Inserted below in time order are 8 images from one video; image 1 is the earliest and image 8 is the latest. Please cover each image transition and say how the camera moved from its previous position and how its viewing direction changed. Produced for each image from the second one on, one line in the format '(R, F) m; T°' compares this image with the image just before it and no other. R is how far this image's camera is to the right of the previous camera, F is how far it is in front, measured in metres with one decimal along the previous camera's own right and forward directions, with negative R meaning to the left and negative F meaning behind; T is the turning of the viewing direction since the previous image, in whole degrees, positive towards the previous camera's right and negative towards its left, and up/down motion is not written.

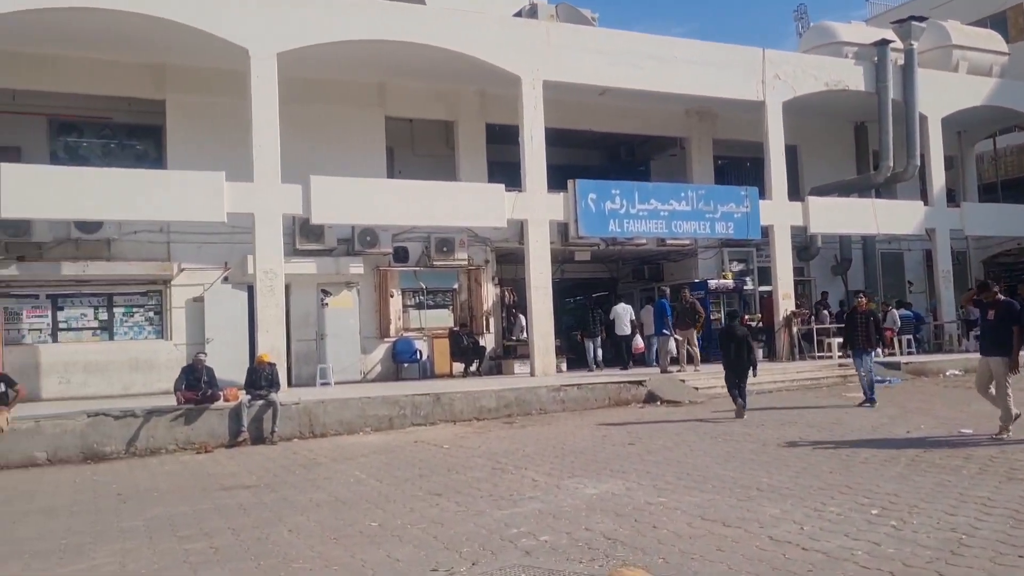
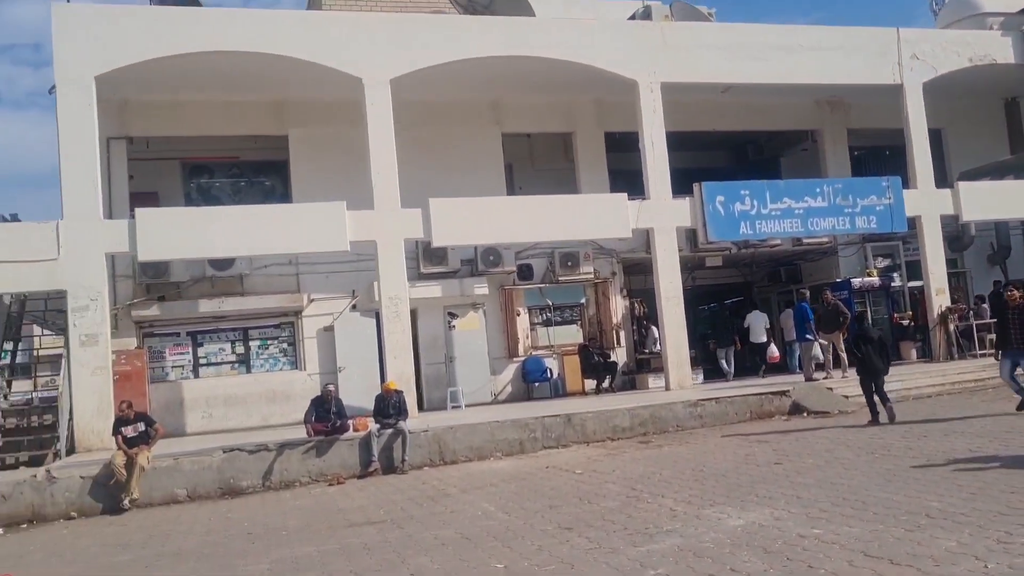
(+0.1, +0.4) m; -8°
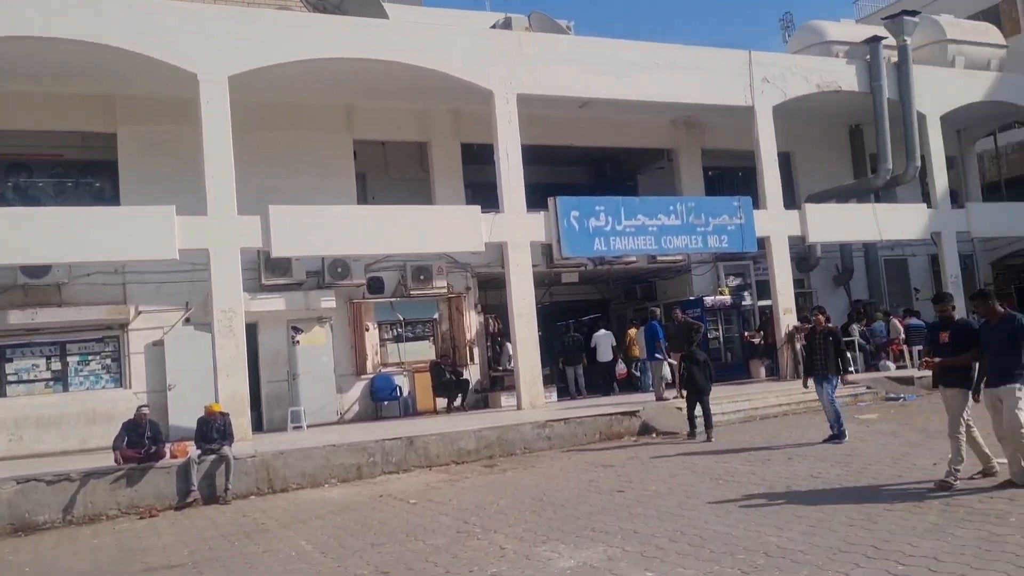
(+0.3, +0.6) m; +8°
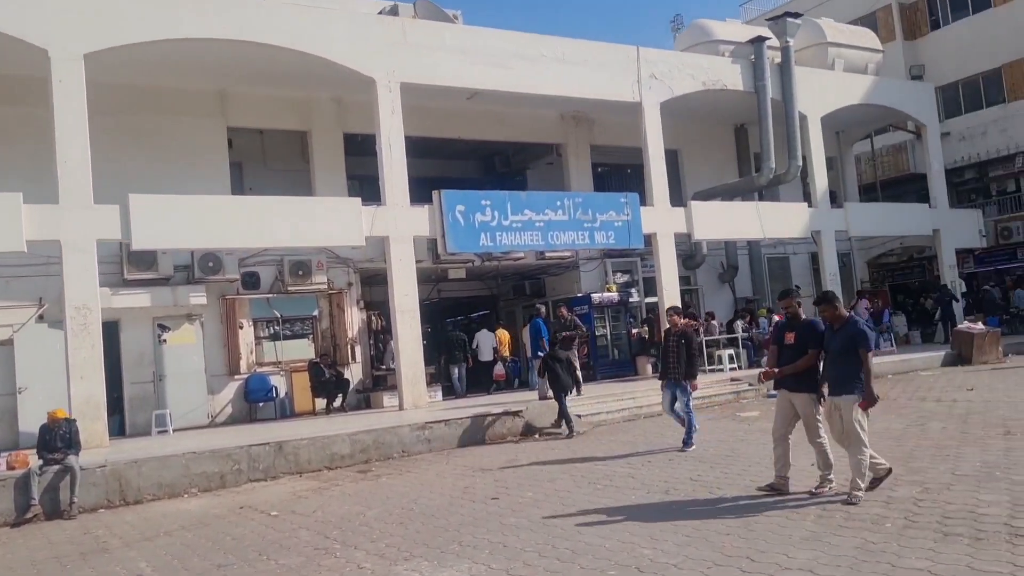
(+0.2, +0.5) m; +6°
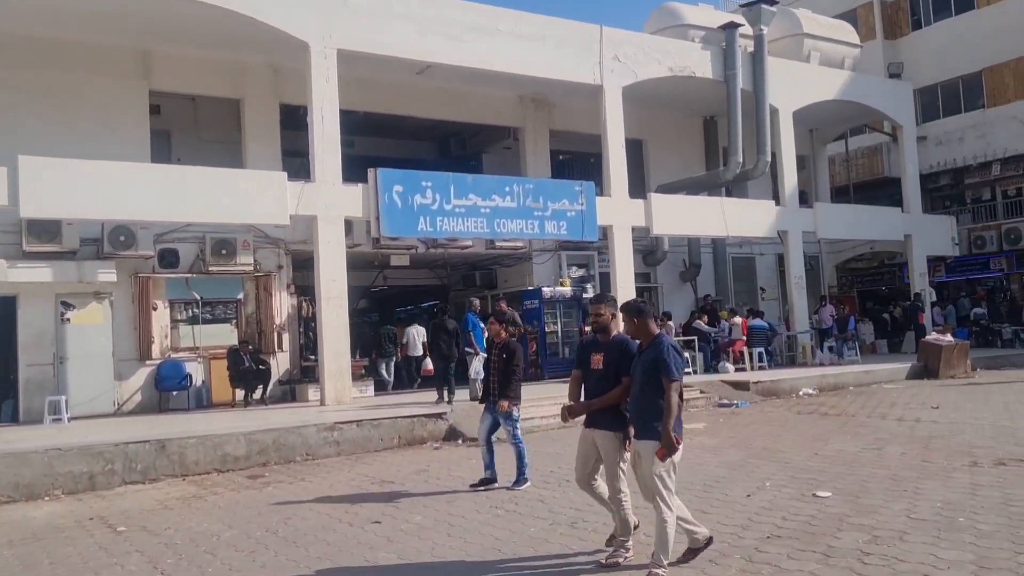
(+0.6, +1.2) m; +1°
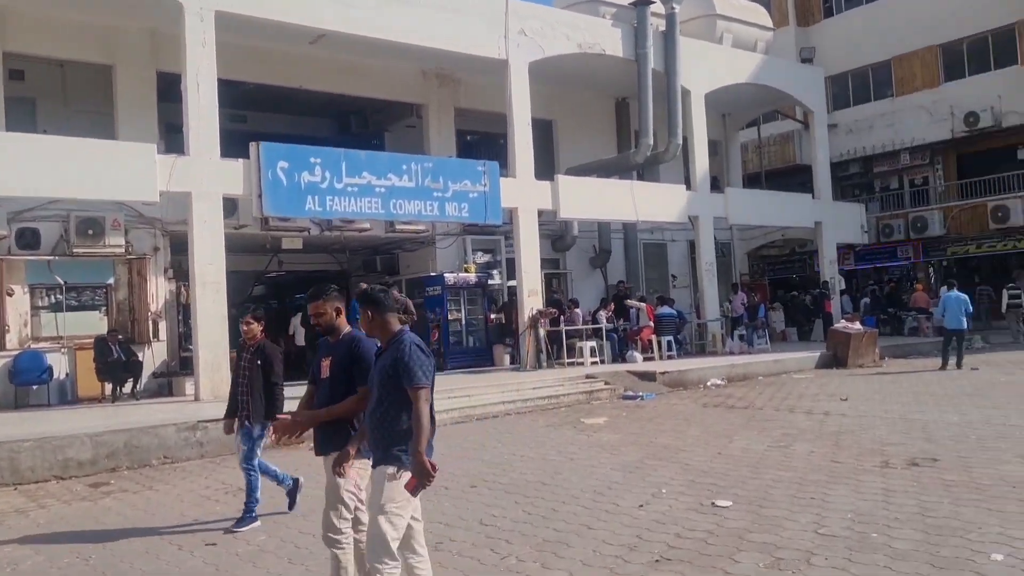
(+0.4, +0.9) m; +5°
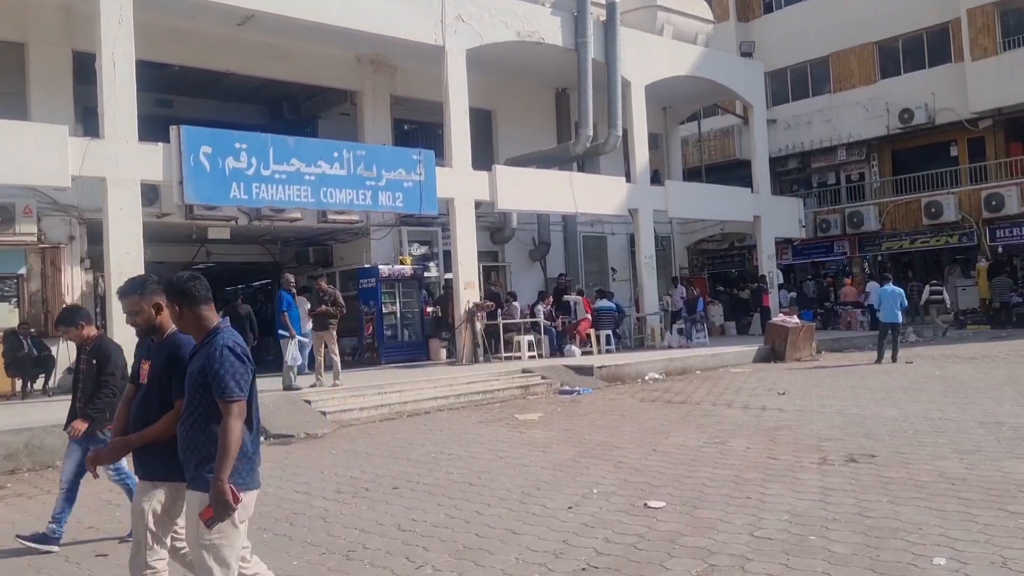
(+0.1, +0.4) m; +3°
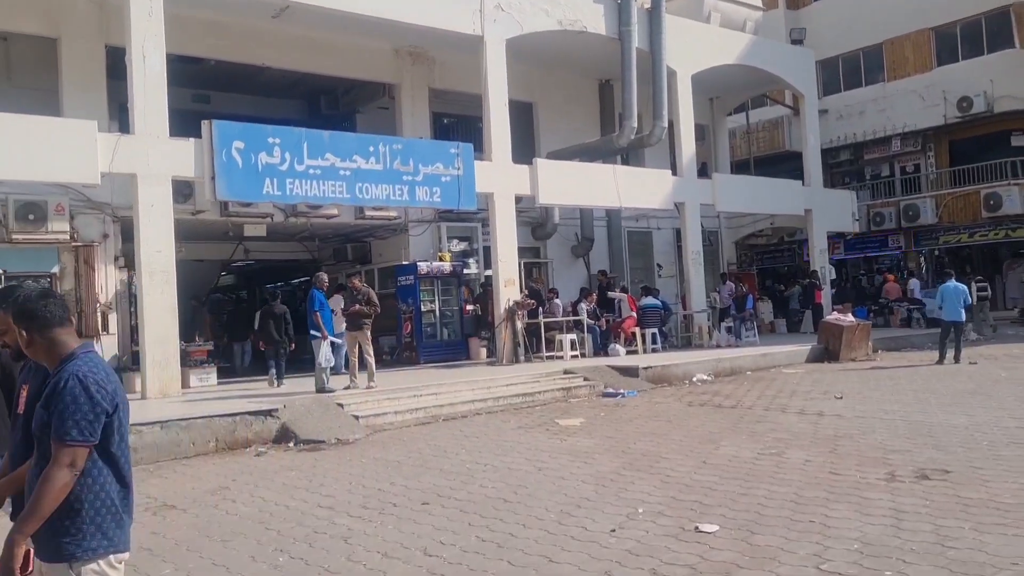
(0.0, +0.5) m; -3°
